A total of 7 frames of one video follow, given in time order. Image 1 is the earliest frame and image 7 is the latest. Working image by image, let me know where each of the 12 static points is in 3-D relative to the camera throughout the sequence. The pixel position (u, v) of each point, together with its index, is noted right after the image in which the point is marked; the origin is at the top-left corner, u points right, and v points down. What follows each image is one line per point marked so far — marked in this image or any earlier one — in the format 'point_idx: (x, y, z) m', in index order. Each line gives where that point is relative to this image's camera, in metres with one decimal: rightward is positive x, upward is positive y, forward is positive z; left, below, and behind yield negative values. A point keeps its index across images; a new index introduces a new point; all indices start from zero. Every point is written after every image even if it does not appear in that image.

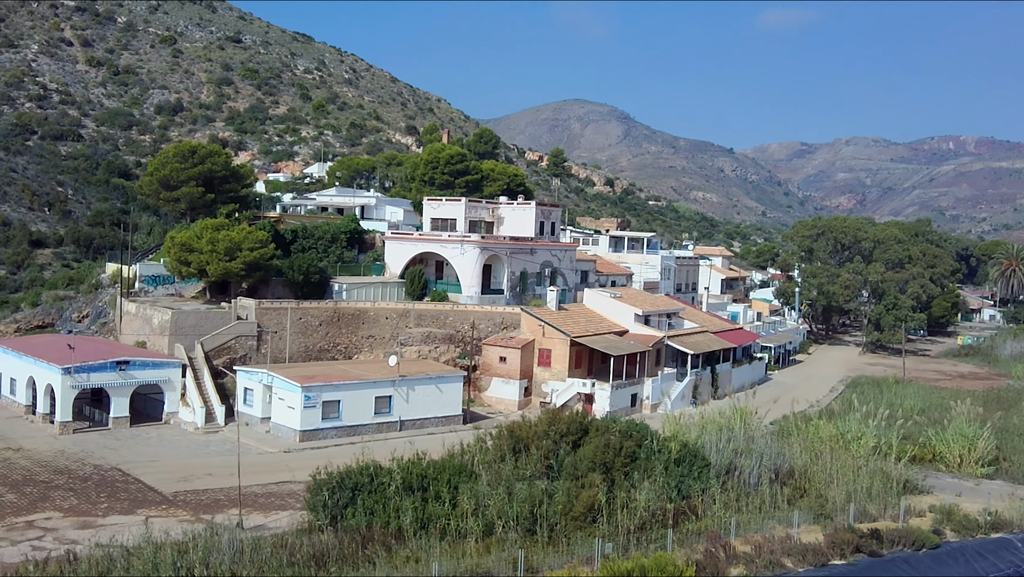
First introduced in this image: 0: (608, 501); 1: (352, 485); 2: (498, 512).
0: (+1.9, -4.2, +19.3) m
1: (-3.1, -3.9, +19.1) m
2: (-0.3, -4.3, +18.5) m
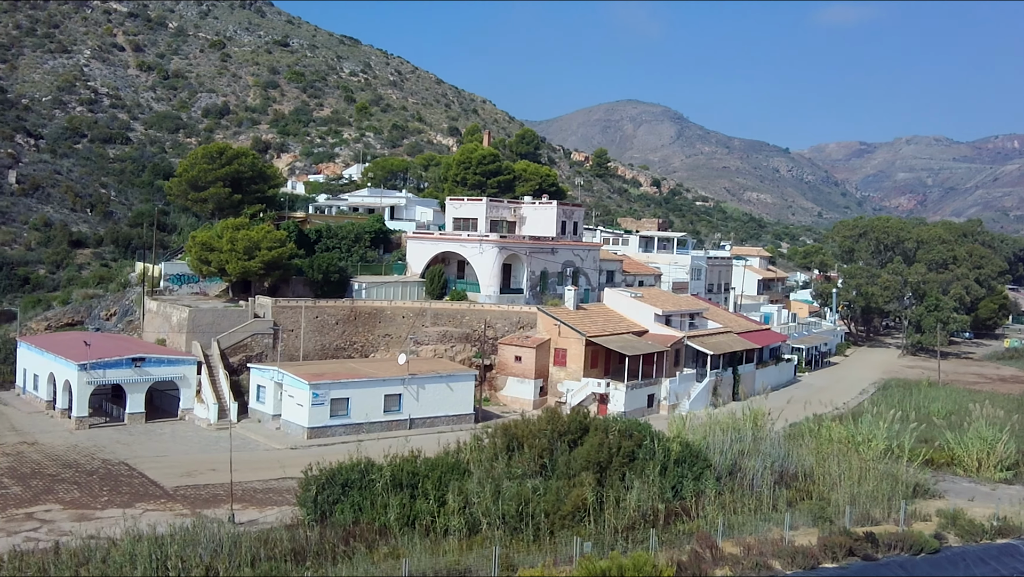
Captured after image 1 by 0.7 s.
0: (+1.6, -4.2, +19.1) m
1: (-3.3, -3.8, +19.2) m
2: (-0.6, -4.2, +18.5) m
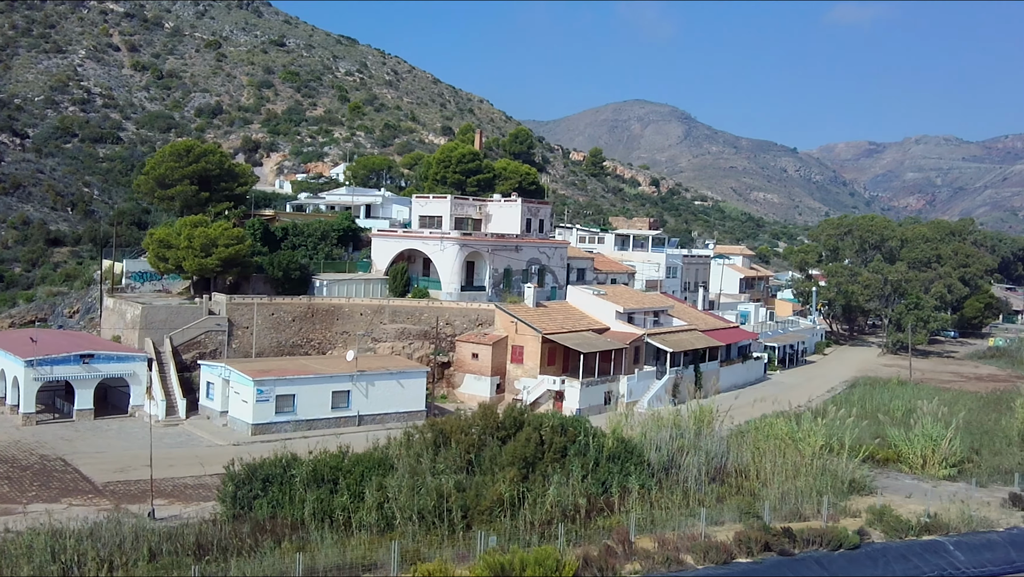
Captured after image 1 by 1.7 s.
0: (+0.1, -4.1, +19.1) m
1: (-4.9, -3.7, +19.2) m
2: (-2.2, -4.1, +18.4) m
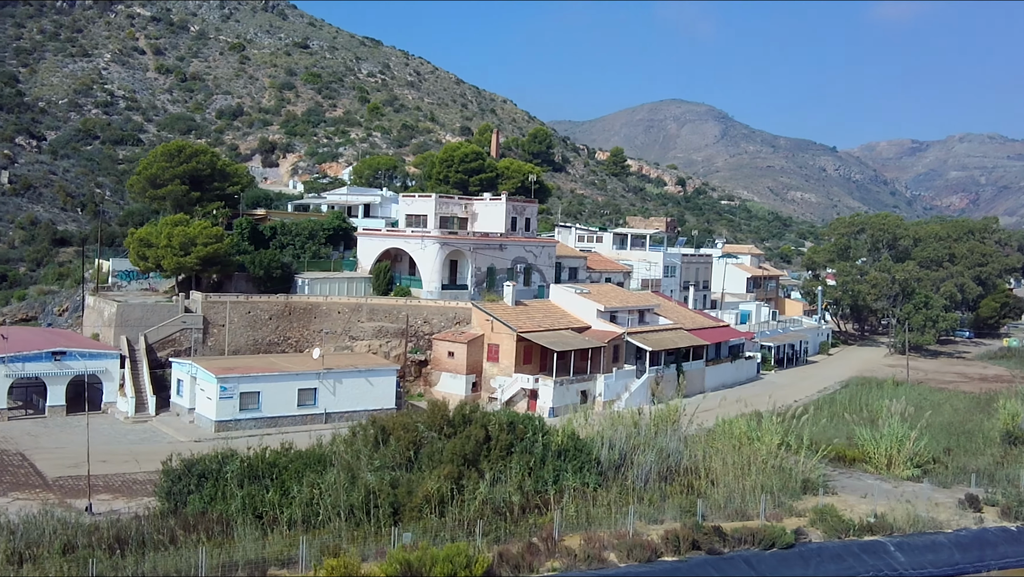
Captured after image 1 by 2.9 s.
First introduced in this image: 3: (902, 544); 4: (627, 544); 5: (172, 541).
0: (-1.3, -4.0, +19.0) m
1: (-6.2, -3.6, +19.3) m
2: (-3.5, -4.0, +18.5) m
3: (+7.8, -5.1, +19.5) m
4: (+2.1, -4.7, +17.8) m
5: (-5.9, -4.4, +16.8) m
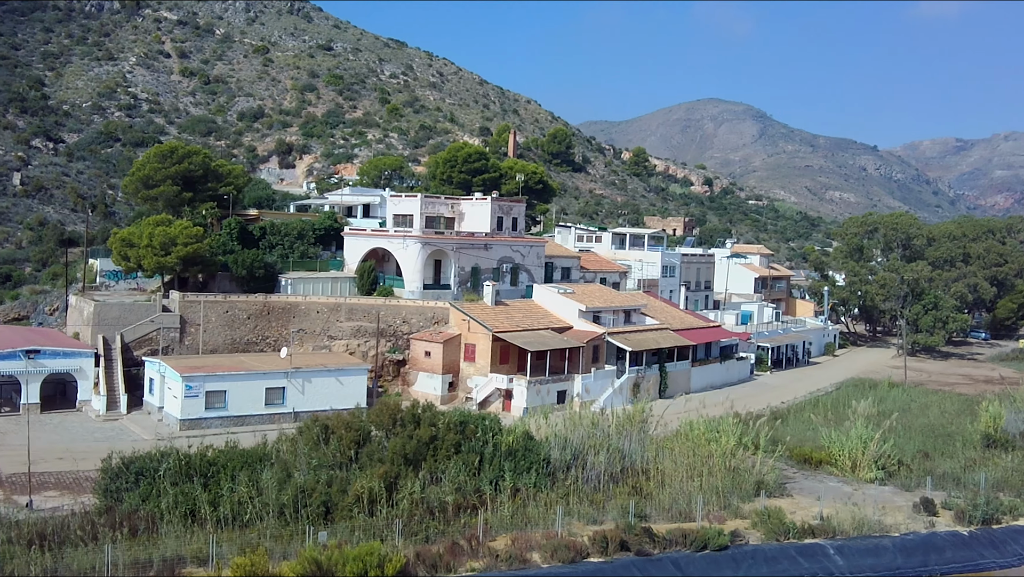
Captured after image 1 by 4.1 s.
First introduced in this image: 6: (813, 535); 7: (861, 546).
0: (-2.6, -4.0, +19.0) m
1: (-7.5, -3.6, +19.5) m
2: (-4.9, -4.0, +18.5) m
3: (+6.5, -5.1, +19.2) m
4: (+0.7, -4.7, +17.6) m
5: (-7.3, -4.3, +16.9) m
6: (+6.2, -5.0, +19.8) m
7: (+7.0, -5.1, +19.3) m
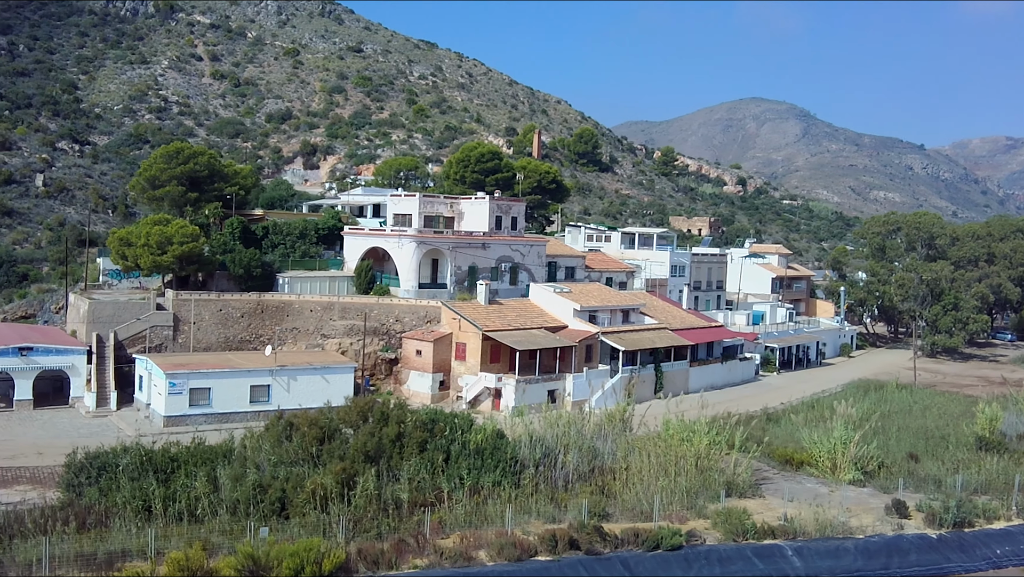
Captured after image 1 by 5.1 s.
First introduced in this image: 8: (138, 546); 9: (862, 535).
0: (-3.5, -3.9, +19.1) m
1: (-8.4, -3.6, +19.7) m
2: (-5.8, -4.0, +18.7) m
3: (+5.6, -5.1, +18.9) m
4: (-0.2, -4.6, +17.6) m
5: (-8.2, -4.3, +17.2) m
6: (+5.3, -5.0, +19.5) m
7: (+6.1, -5.1, +19.0) m
8: (-6.5, -4.4, +16.6) m
9: (+7.2, -5.0, +19.9) m
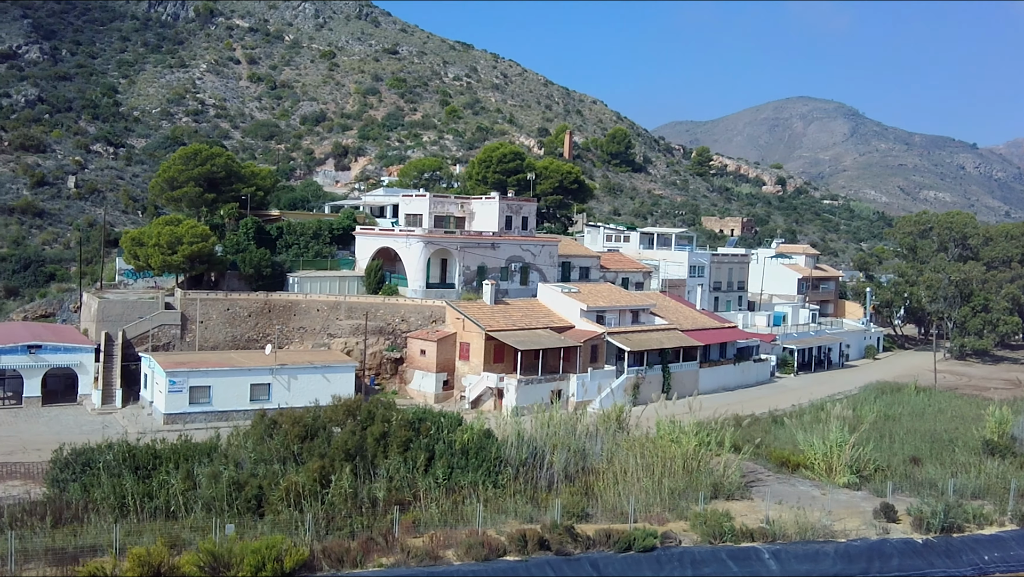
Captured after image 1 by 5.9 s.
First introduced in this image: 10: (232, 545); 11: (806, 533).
0: (-4.0, -3.9, +19.2) m
1: (-8.9, -3.5, +20.0) m
2: (-6.3, -3.9, +18.9) m
3: (+5.1, -5.1, +18.6) m
4: (-0.8, -4.6, +17.5) m
5: (-8.8, -4.3, +17.5) m
6: (+4.8, -5.0, +19.3) m
7: (+5.6, -5.1, +18.7) m
8: (-7.1, -4.4, +16.9) m
9: (+6.7, -5.0, +19.5) m
10: (-4.7, -4.2, +16.3) m
11: (+6.0, -4.9, +19.6) m
